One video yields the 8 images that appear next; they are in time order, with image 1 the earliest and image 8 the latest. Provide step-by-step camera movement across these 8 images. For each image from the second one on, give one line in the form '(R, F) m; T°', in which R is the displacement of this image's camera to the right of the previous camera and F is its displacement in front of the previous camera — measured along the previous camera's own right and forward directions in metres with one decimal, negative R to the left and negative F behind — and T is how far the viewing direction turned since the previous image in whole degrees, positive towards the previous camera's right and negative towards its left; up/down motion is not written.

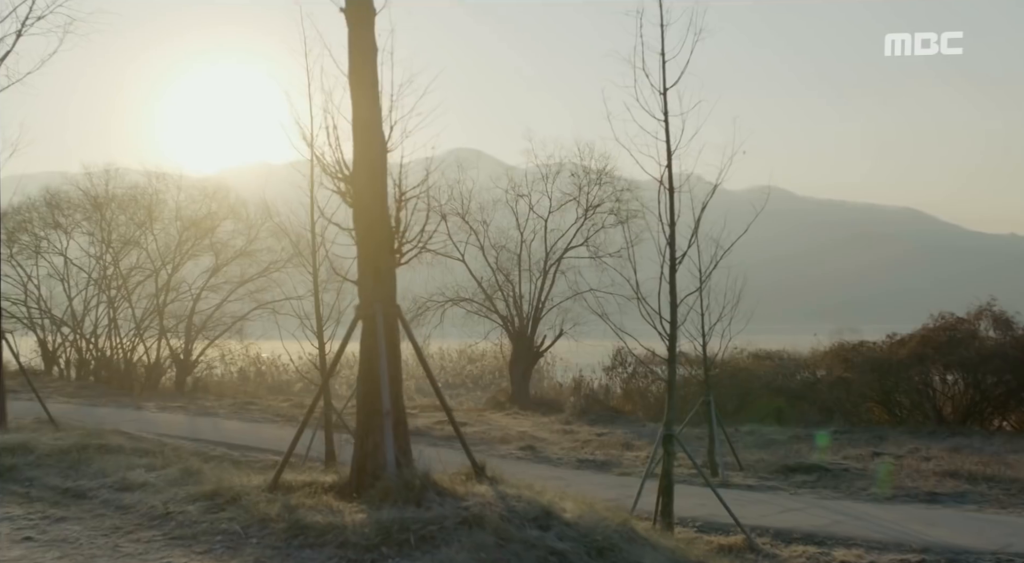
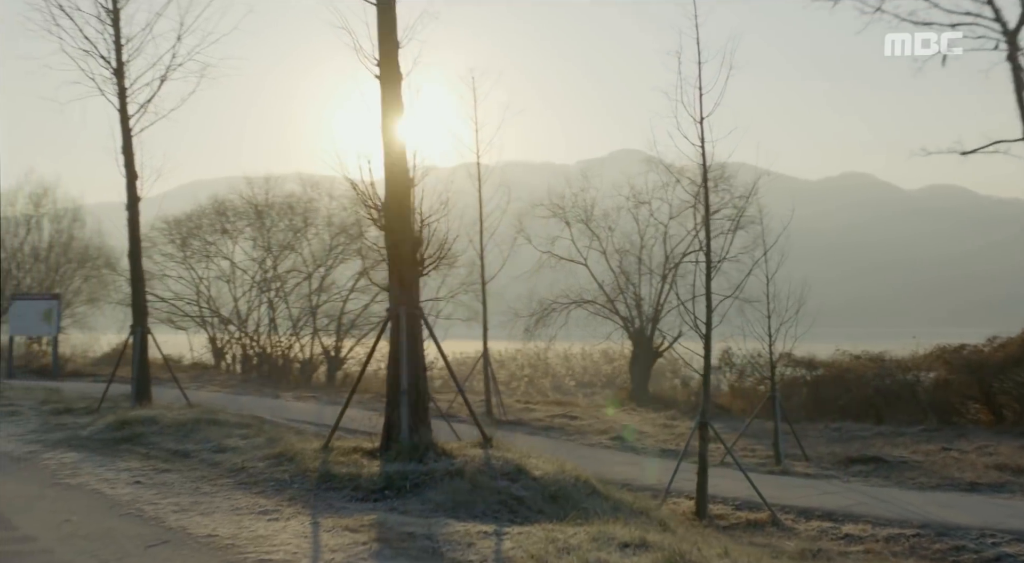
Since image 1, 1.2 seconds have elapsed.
(+1.5, -1.6) m; -9°
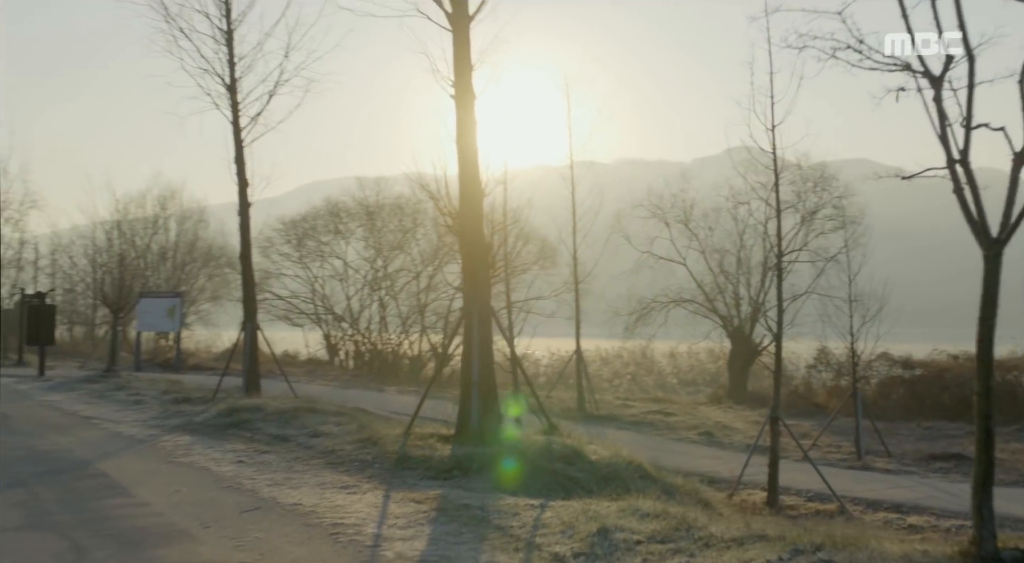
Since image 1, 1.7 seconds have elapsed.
(+0.5, -0.8) m; -6°
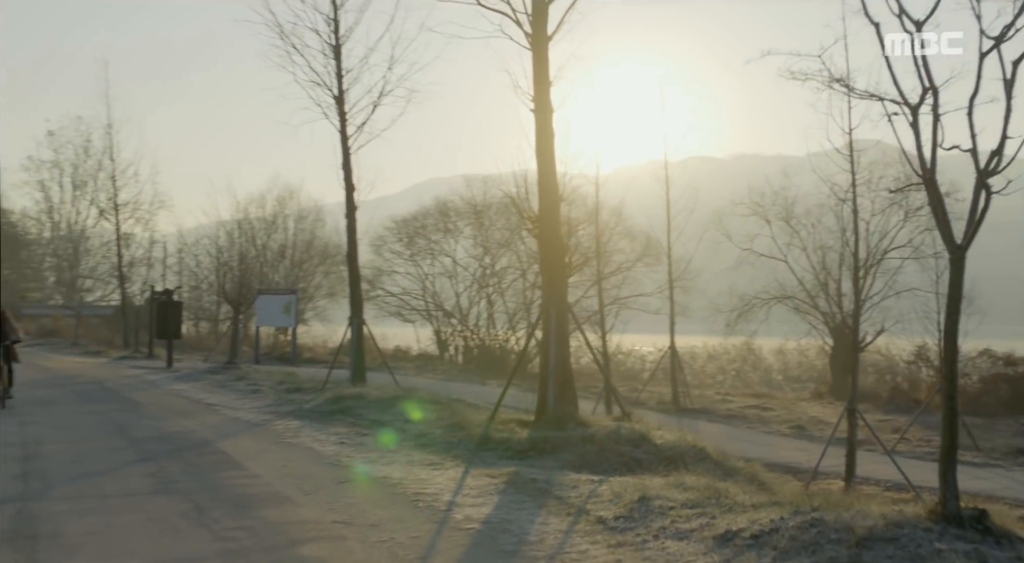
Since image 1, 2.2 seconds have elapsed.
(+0.4, -0.8) m; -6°
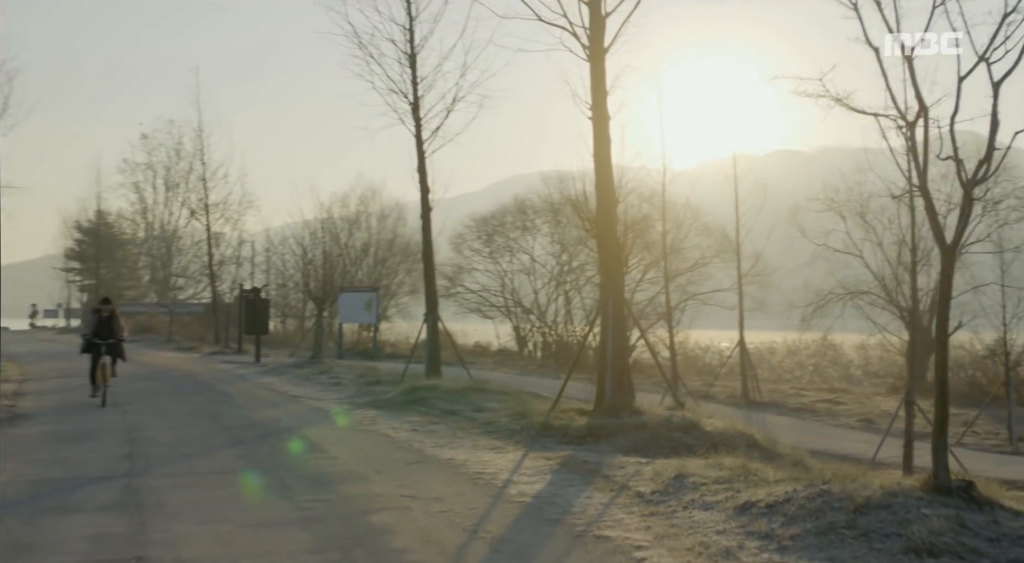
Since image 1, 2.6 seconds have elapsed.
(+0.3, -0.7) m; -5°
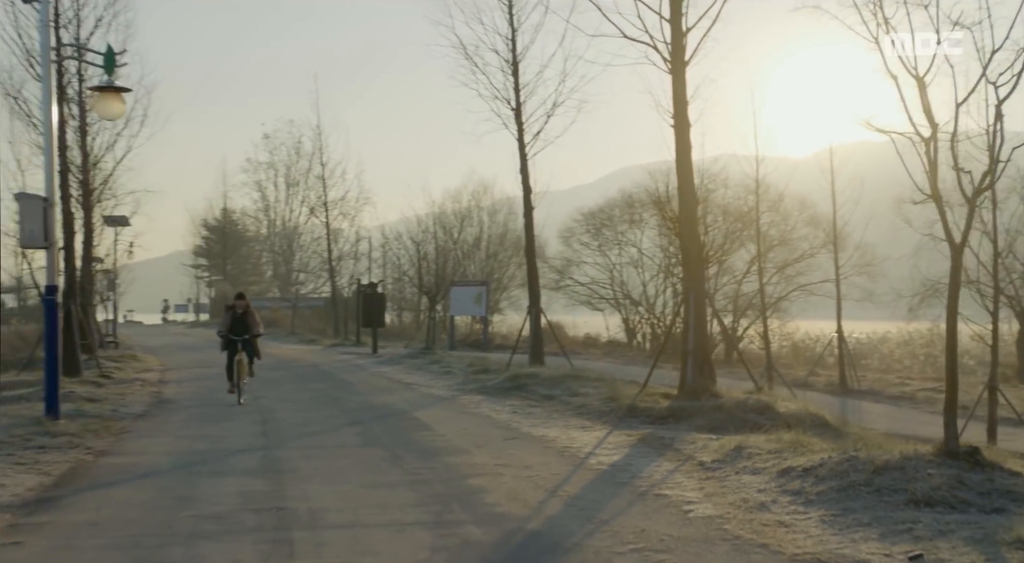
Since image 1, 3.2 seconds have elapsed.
(+0.3, -1.1) m; -6°
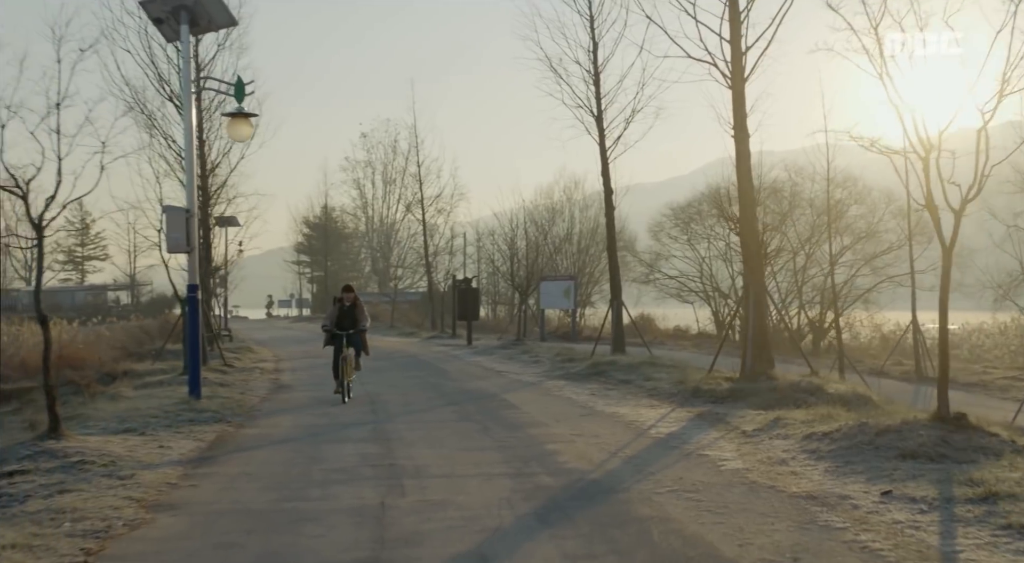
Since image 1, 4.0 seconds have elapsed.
(+0.2, -1.5) m; -5°
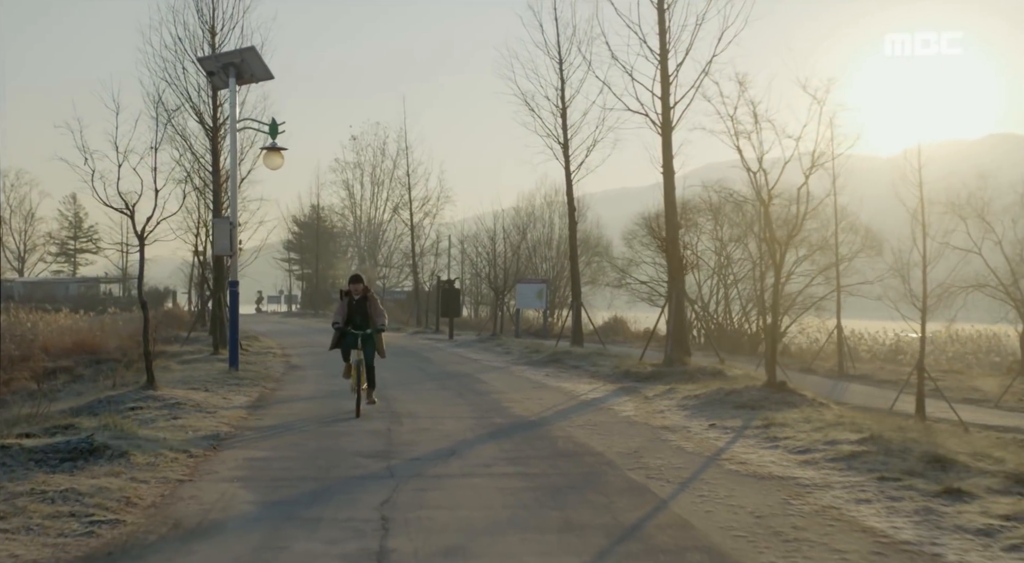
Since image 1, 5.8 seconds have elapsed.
(+0.2, -3.5) m; +1°
